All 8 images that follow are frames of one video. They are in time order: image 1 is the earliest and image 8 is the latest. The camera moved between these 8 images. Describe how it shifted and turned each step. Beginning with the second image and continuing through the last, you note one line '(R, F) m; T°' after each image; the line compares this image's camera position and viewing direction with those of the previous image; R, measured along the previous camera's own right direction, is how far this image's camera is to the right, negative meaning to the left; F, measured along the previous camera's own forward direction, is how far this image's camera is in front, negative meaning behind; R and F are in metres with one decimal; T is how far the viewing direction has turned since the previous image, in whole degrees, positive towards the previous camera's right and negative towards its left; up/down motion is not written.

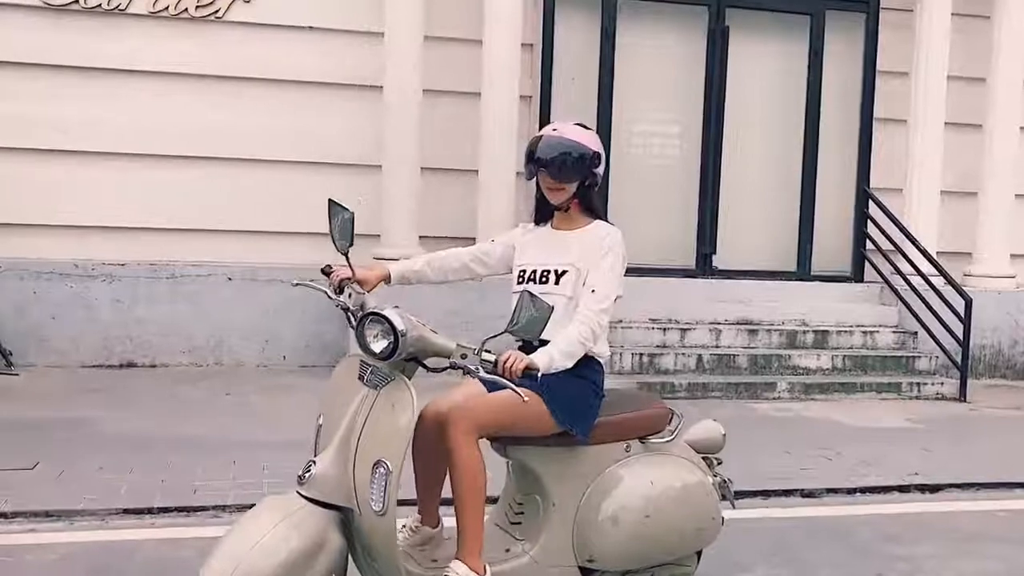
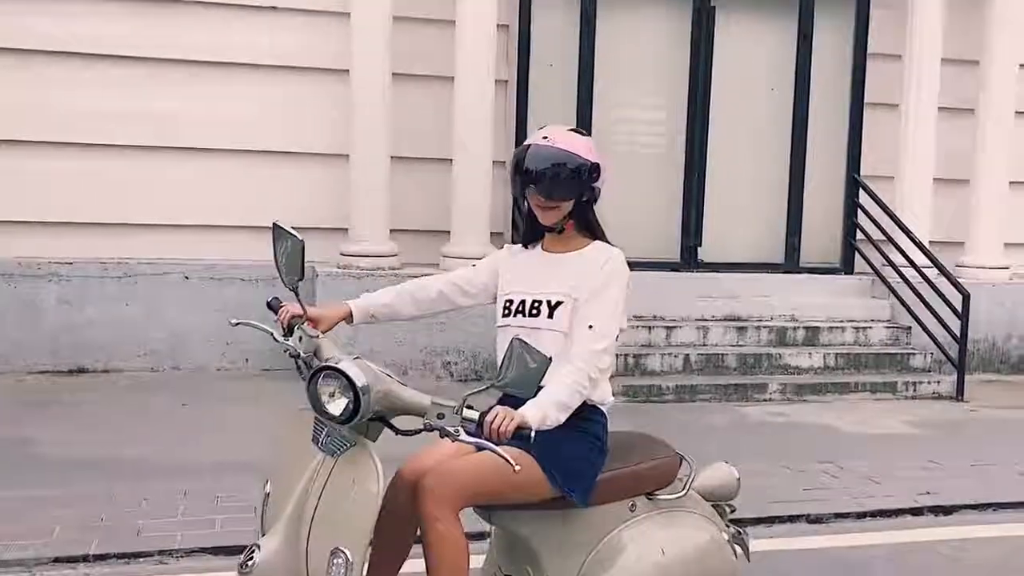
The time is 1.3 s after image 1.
(0.0, +0.5) m; +2°
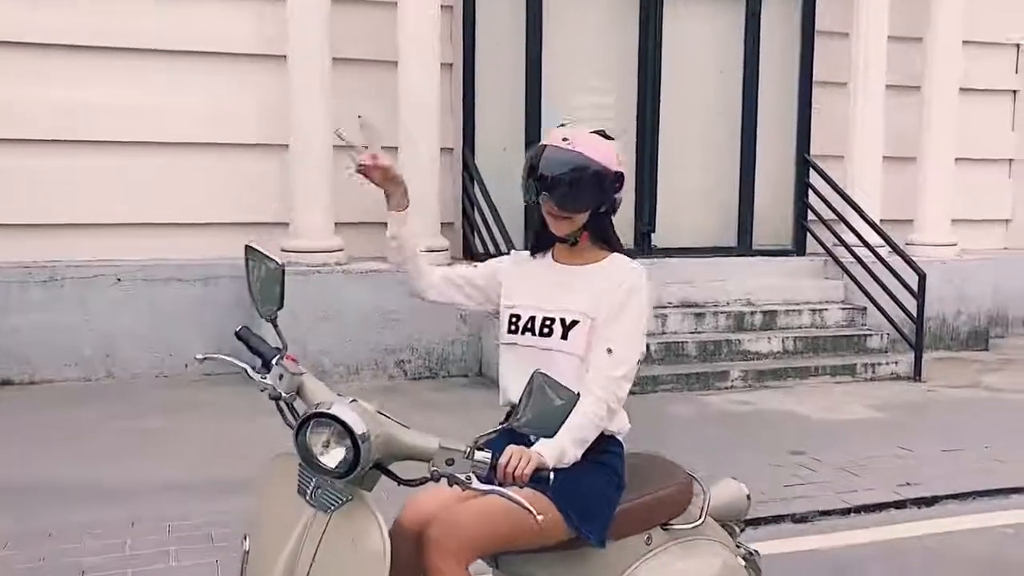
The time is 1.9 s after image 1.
(-0.2, +0.3) m; +4°
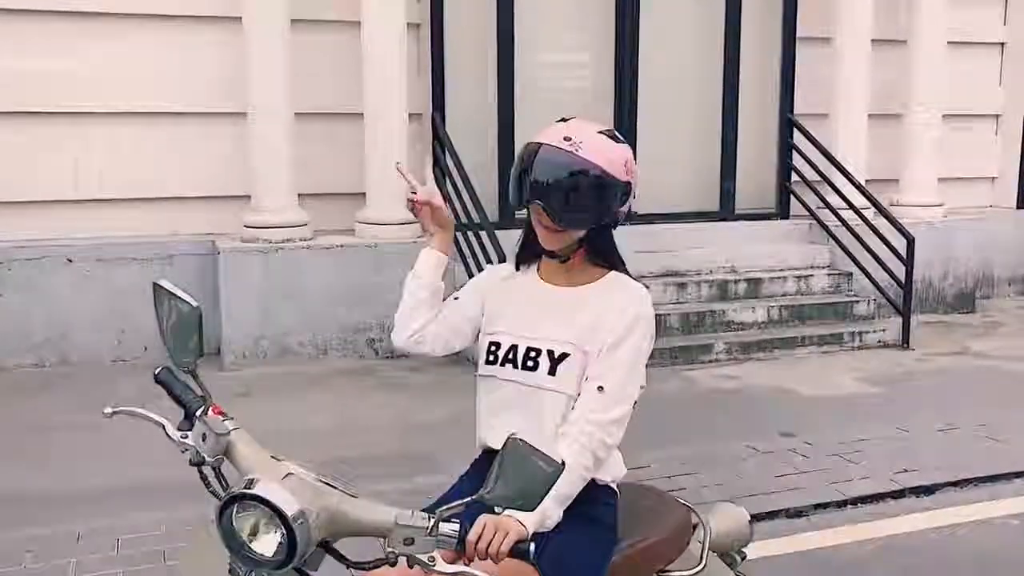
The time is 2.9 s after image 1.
(0.0, +0.3) m; +1°
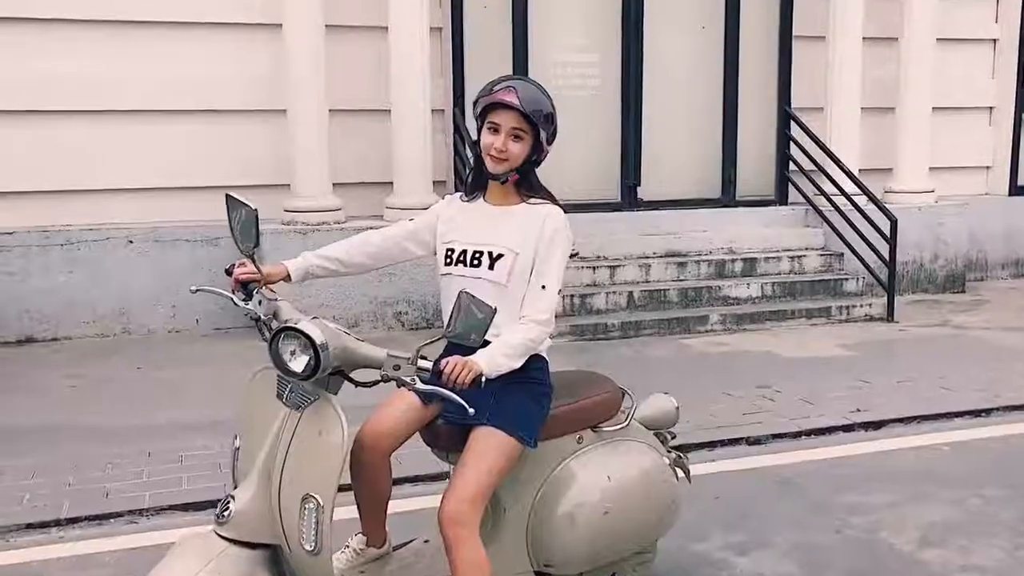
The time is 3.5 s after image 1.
(+0.2, -0.8) m; -2°
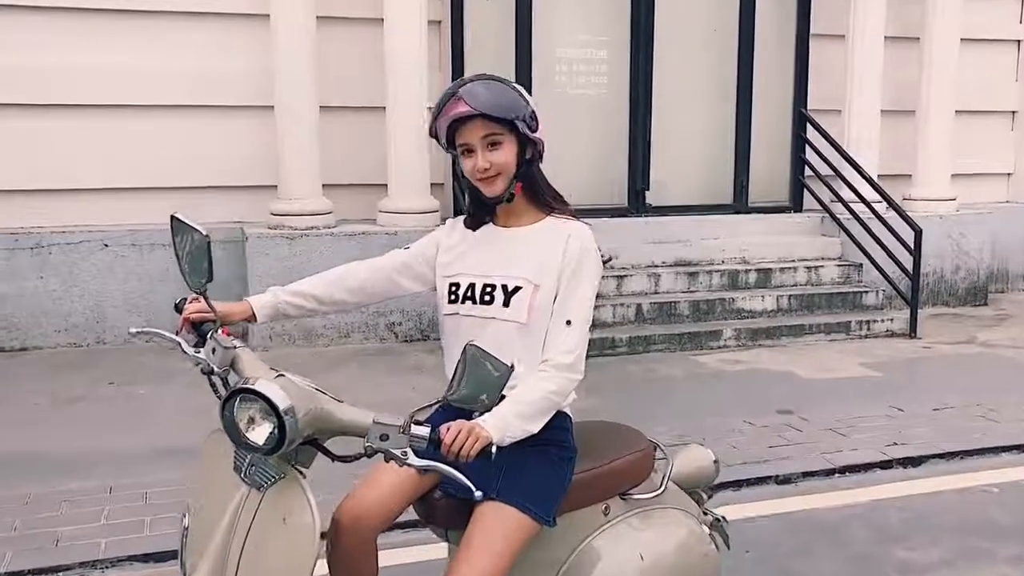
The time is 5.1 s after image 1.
(0.0, +0.5) m; 0°
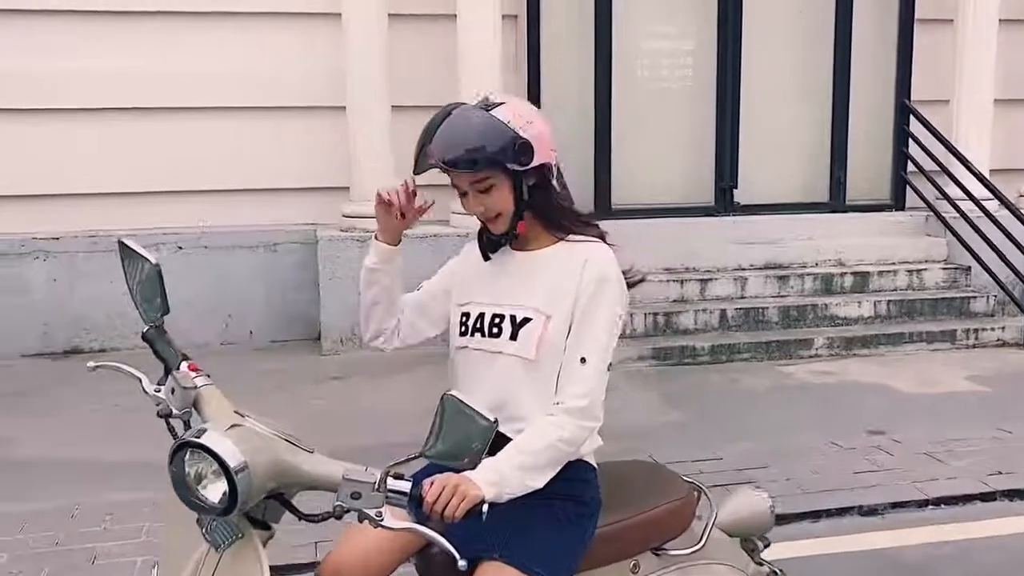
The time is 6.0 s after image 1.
(+0.2, +0.3) m; -6°
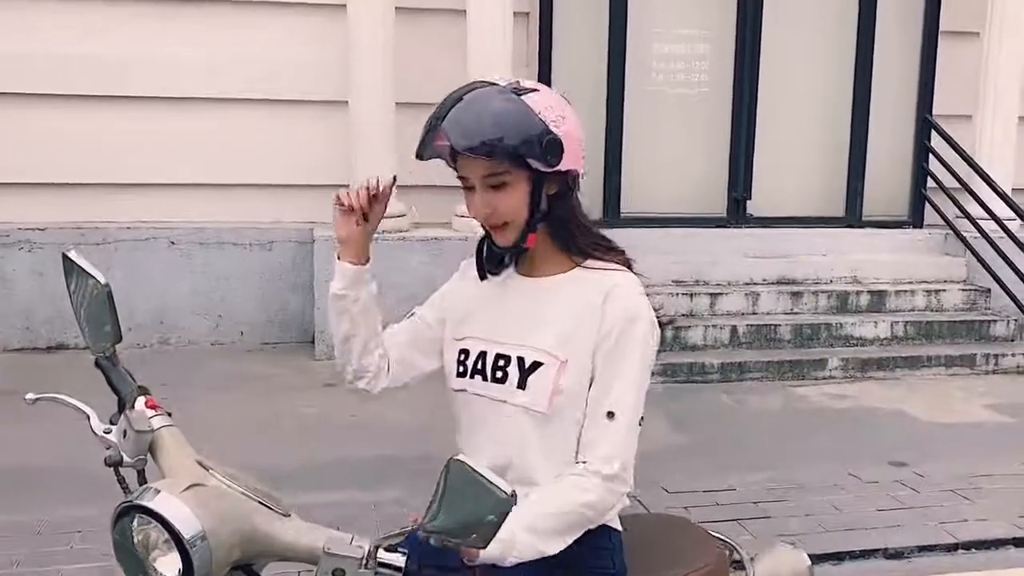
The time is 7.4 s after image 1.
(0.0, +0.3) m; 0°
